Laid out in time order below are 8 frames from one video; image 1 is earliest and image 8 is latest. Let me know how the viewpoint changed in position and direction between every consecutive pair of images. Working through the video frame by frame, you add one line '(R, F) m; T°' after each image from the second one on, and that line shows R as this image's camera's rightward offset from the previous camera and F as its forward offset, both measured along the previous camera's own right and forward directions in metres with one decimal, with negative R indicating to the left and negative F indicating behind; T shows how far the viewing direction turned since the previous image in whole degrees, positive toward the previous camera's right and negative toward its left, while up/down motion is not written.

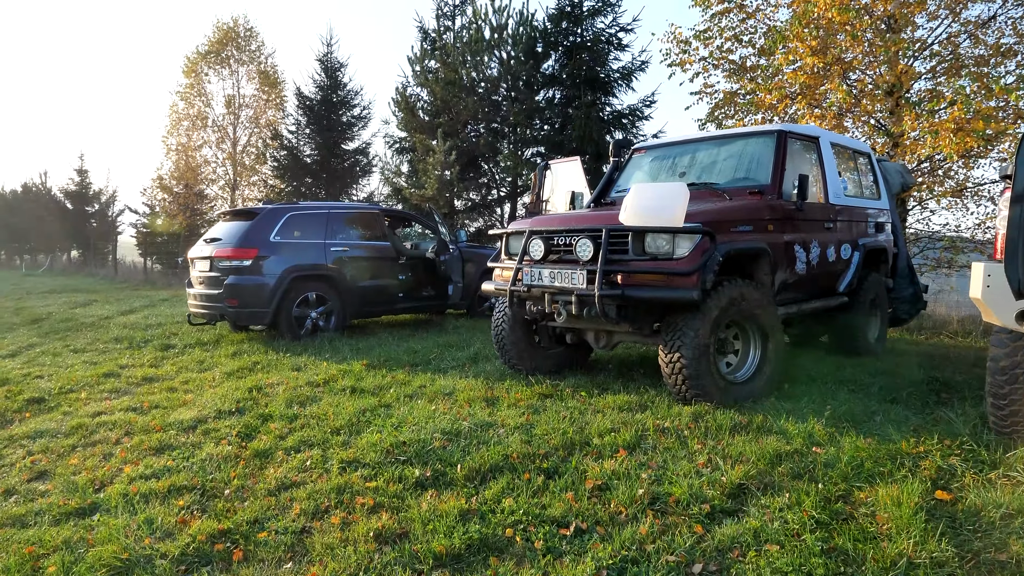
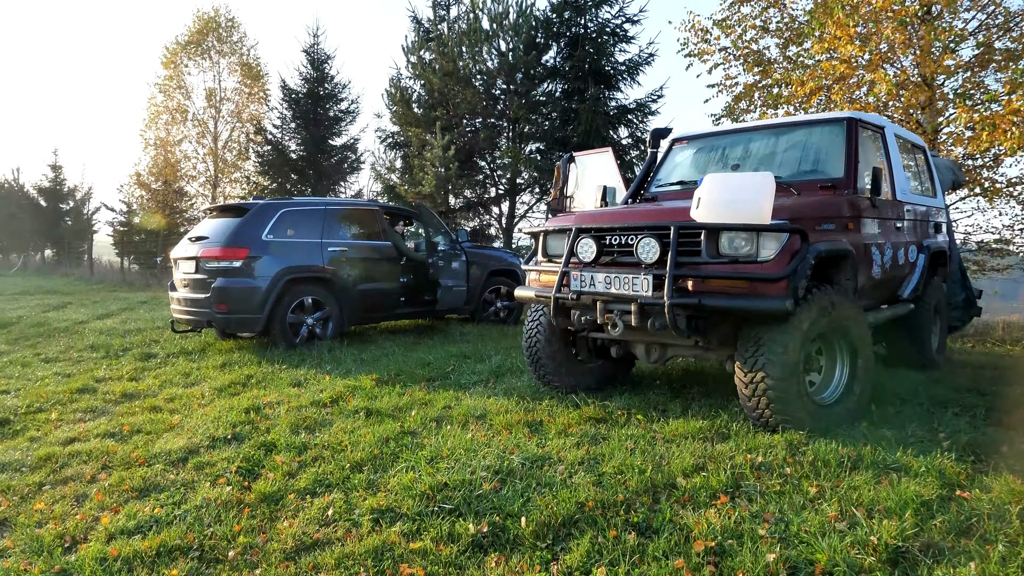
(-0.4, +0.6) m; +2°
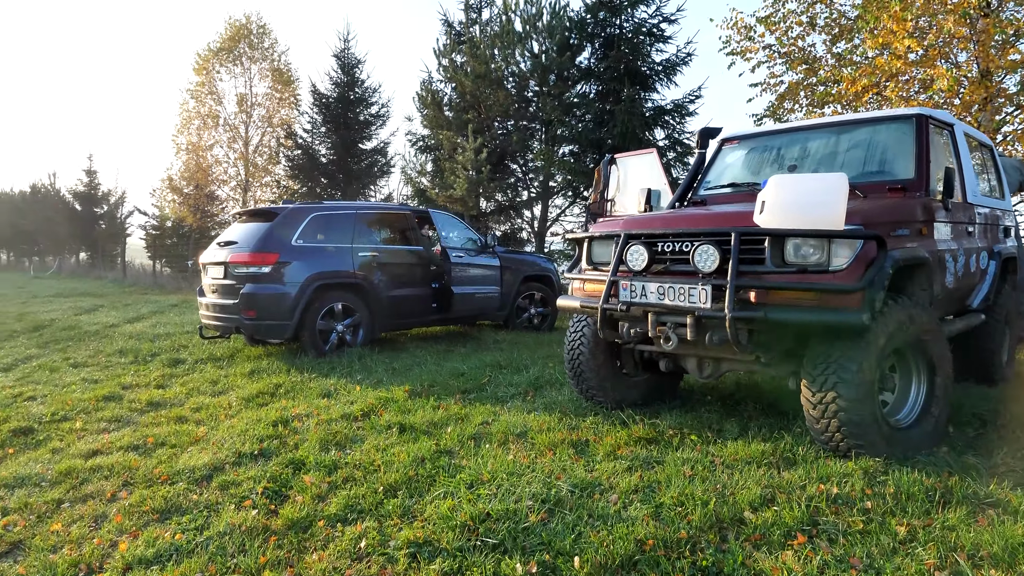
(-0.1, +0.2) m; -2°
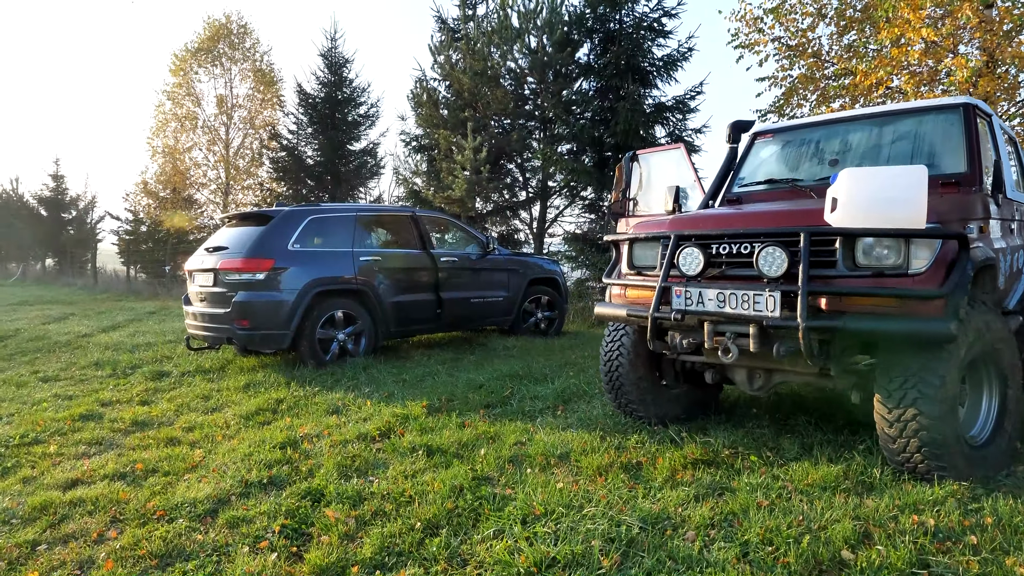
(-0.3, +0.3) m; +2°
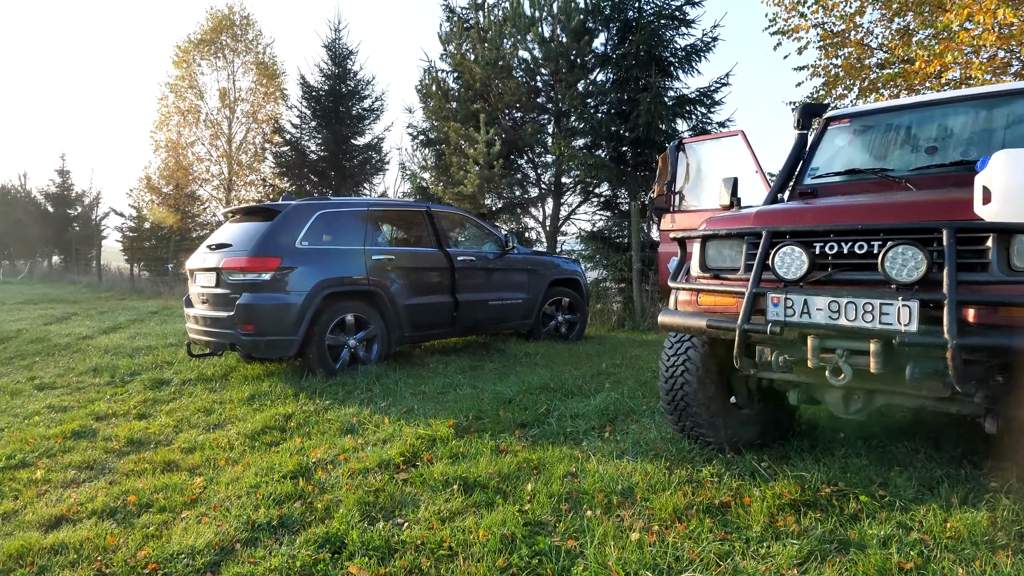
(-0.2, +0.5) m; 0°
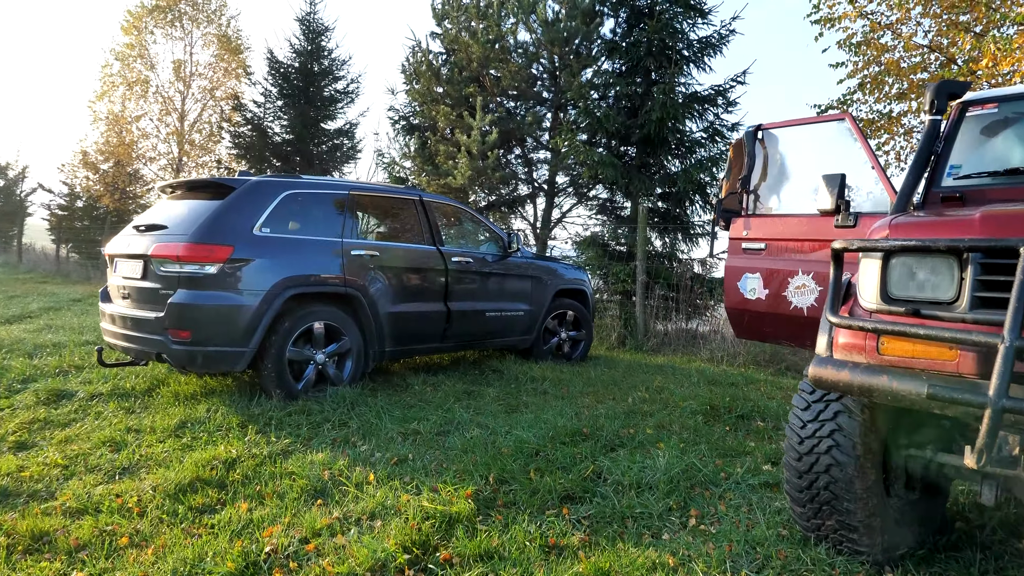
(-0.4, +1.1) m; +4°
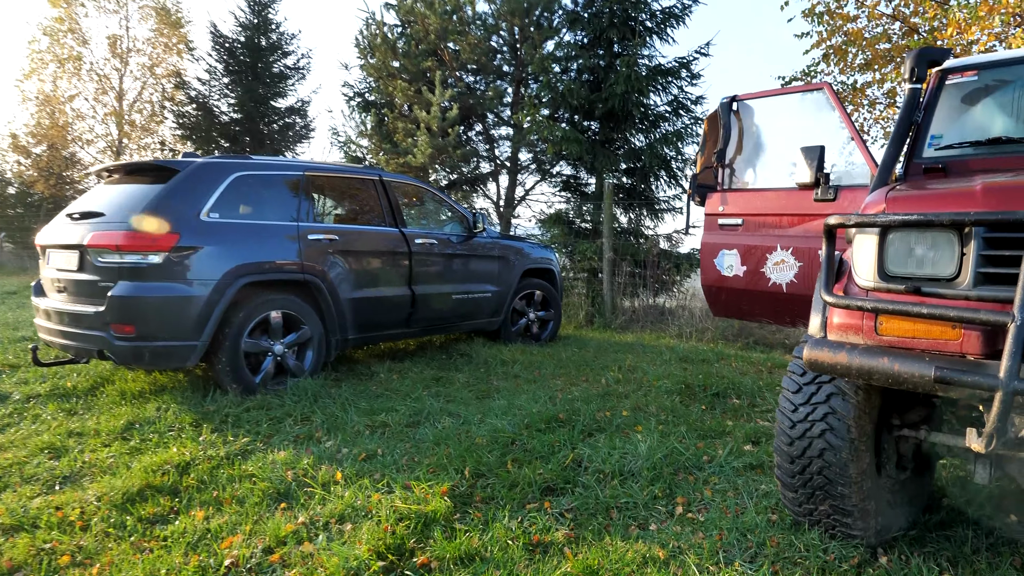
(0.0, +0.2) m; +3°
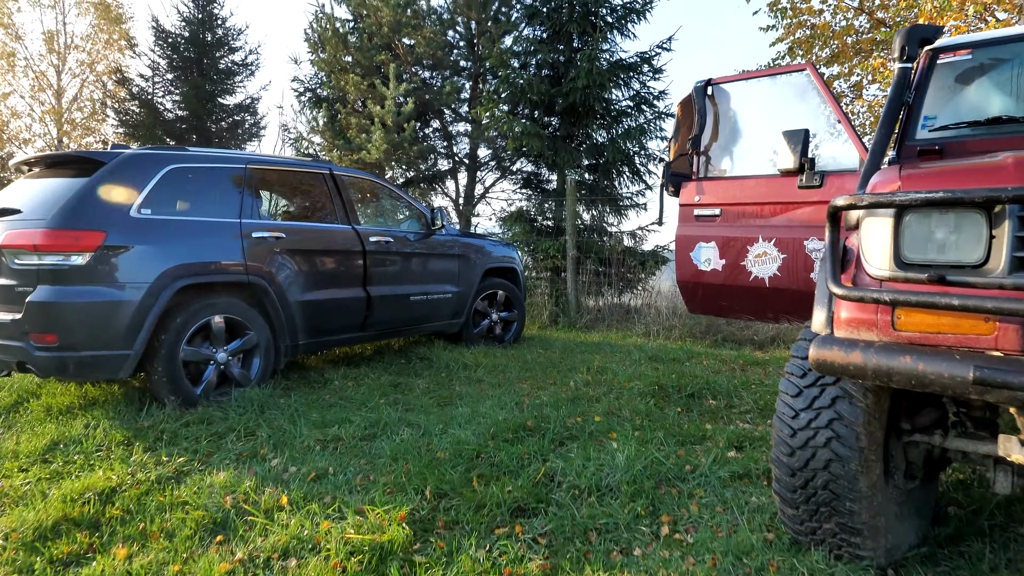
(0.0, +0.3) m; +4°
